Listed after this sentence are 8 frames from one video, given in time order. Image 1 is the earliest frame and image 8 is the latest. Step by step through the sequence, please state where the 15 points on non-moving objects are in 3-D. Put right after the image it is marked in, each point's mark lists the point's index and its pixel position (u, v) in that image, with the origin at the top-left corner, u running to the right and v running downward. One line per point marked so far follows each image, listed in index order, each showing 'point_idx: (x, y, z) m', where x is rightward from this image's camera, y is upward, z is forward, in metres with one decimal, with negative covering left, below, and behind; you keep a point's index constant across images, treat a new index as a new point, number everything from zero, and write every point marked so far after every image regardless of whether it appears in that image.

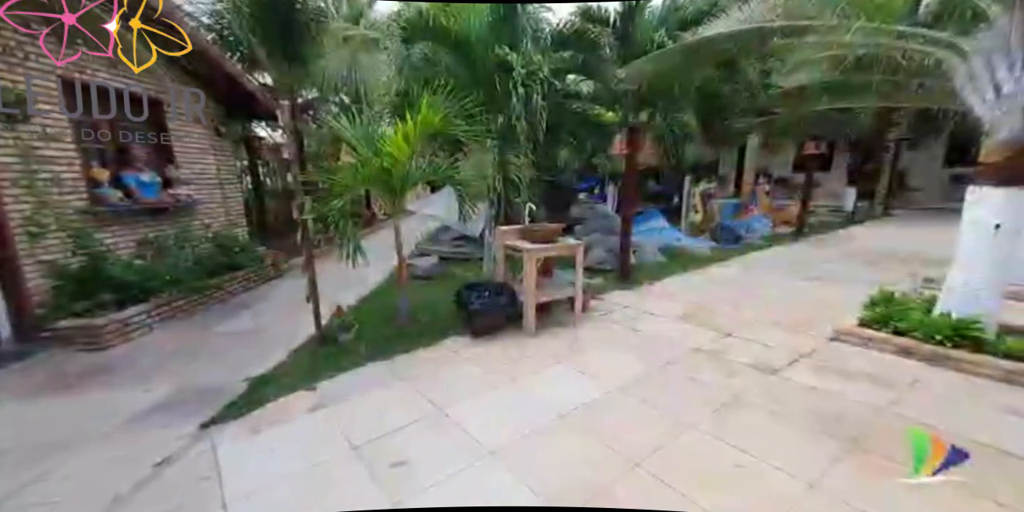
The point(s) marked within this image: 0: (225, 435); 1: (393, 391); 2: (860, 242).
0: (-1.1, -0.7, +1.7) m
1: (-0.5, -0.6, +2.1) m
2: (+5.9, +0.3, +7.8) m
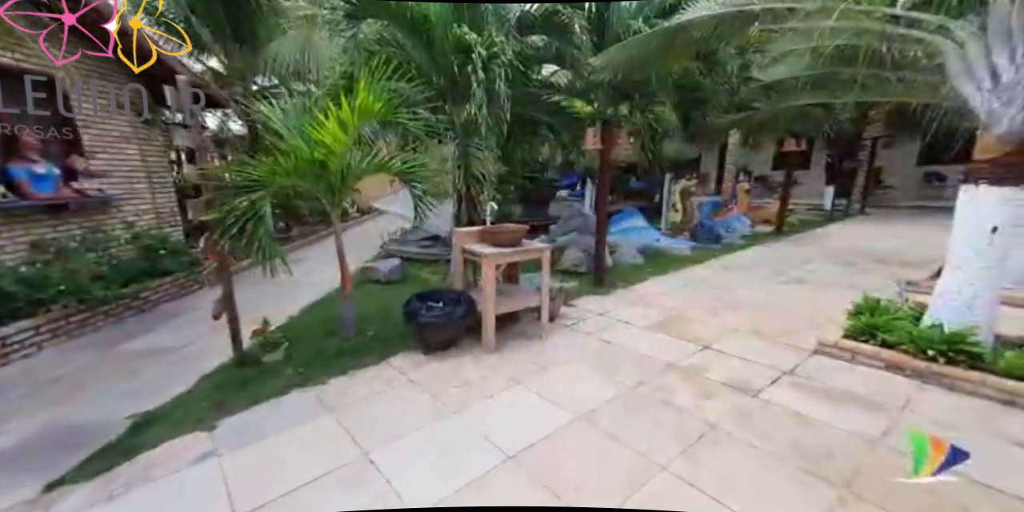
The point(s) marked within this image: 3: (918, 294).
0: (-1.3, -0.7, +1.4) m
1: (-0.8, -0.7, +1.8) m
2: (+5.5, +0.3, +7.7) m
3: (+3.8, -0.4, +4.3) m
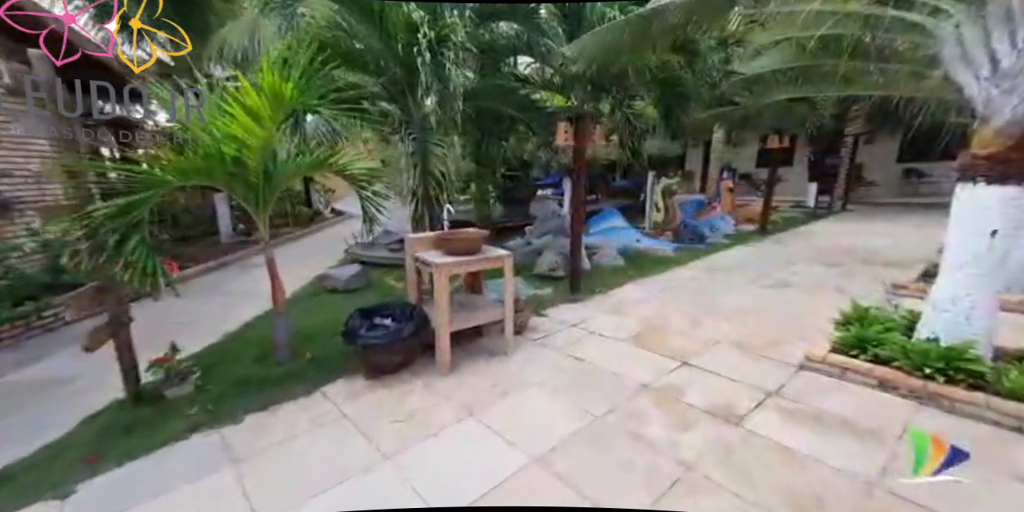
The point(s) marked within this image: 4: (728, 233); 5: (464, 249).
0: (-1.5, -0.8, +1.1) m
1: (-1.0, -0.7, +1.5) m
2: (+5.1, +0.3, +7.5) m
3: (+3.5, -0.4, +4.1) m
4: (+3.5, +0.4, +7.5) m
5: (-0.3, 0.0, +2.7) m
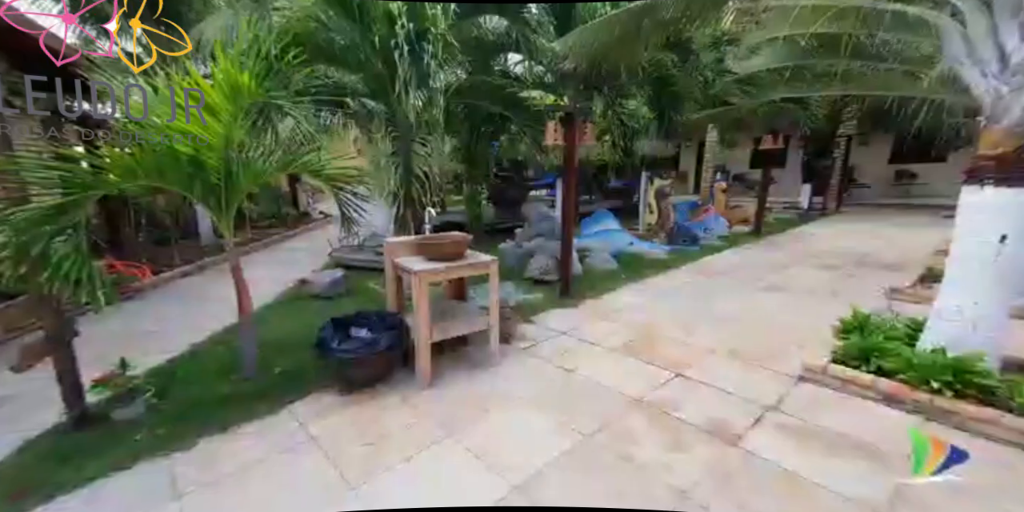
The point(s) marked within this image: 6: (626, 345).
0: (-1.6, -0.8, +0.9) m
1: (-1.0, -0.8, +1.3) m
2: (+5.0, +0.2, +7.4) m
3: (+3.4, -0.4, +4.0) m
4: (+3.4, +0.3, +7.4) m
5: (-0.4, 0.0, +2.5) m
6: (+0.8, -0.6, +3.2) m
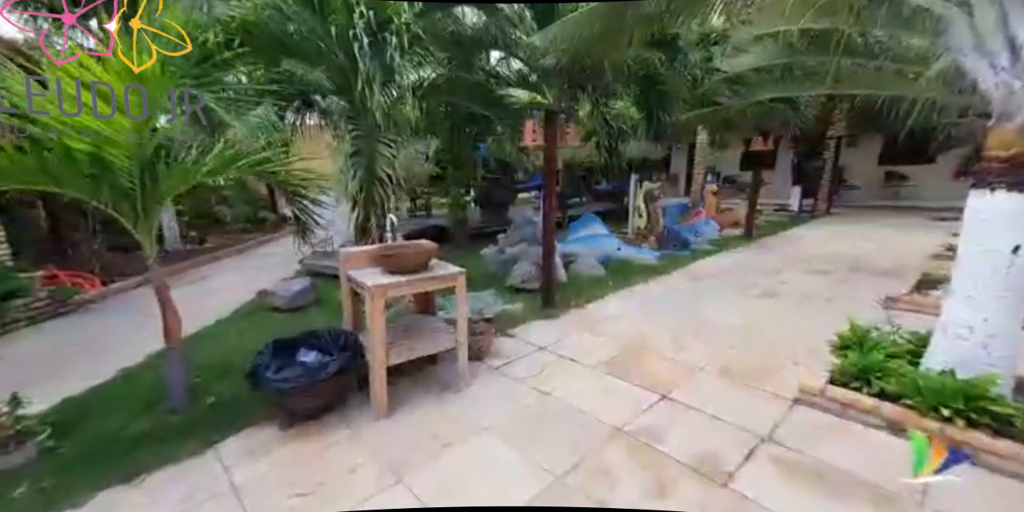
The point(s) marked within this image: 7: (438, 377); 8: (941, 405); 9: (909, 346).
0: (-1.7, -0.9, +0.6) m
1: (-1.2, -0.8, +1.0) m
2: (+4.7, +0.2, +7.3) m
3: (+3.2, -0.5, +3.8) m
4: (+3.2, +0.3, +7.2) m
5: (-0.5, 0.0, +2.3) m
6: (+0.6, -0.7, +2.9) m
7: (-0.4, -0.7, +2.5) m
8: (+1.8, -0.6, +2.0) m
9: (+2.2, -0.5, +2.5) m
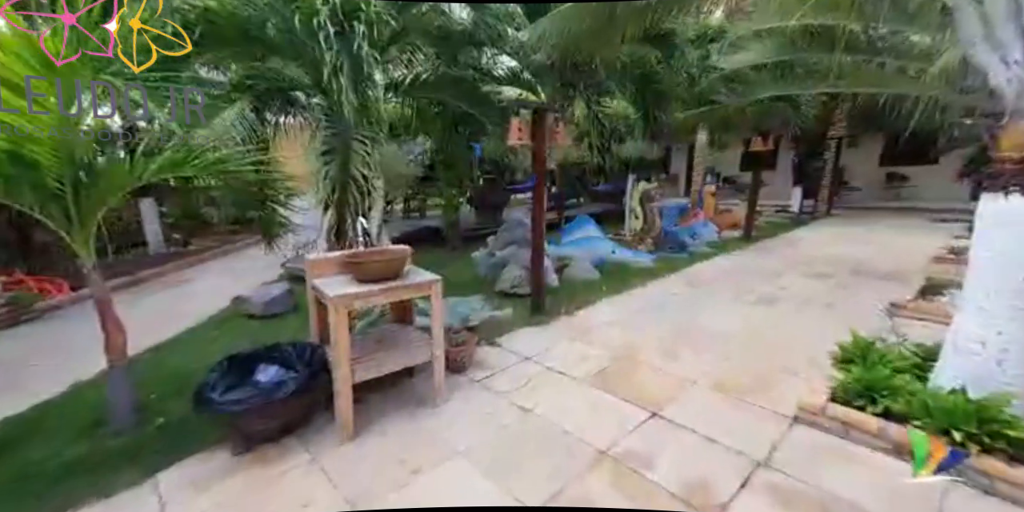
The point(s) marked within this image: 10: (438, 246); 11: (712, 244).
0: (-1.8, -0.9, +0.5) m
1: (-1.3, -0.9, +0.9) m
2: (+4.6, +0.1, +7.1) m
3: (+3.1, -0.5, +3.7) m
4: (+3.1, +0.2, +7.1) m
5: (-0.6, -0.1, +2.1) m
6: (+0.5, -0.7, +2.8) m
7: (-0.5, -0.7, +2.3) m
8: (+1.7, -0.7, +1.8) m
9: (+2.1, -0.5, +2.4) m
10: (-1.2, +0.2, +7.4) m
11: (+3.0, +0.2, +7.0) m
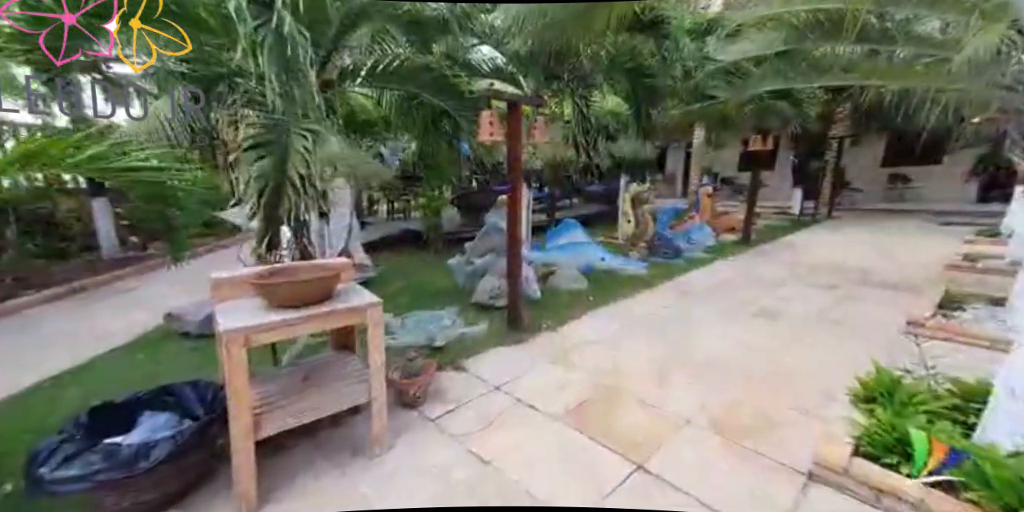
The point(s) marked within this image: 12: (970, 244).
0: (-2.0, -1.0, +0.1) m
1: (-1.5, -0.9, +0.5) m
2: (+4.4, 0.0, +6.7) m
3: (+3.0, -0.6, +3.3) m
4: (+2.9, +0.2, +6.7) m
5: (-0.8, -0.2, +1.7) m
6: (+0.3, -0.8, +2.4) m
7: (-0.7, -0.8, +1.9) m
8: (+1.6, -0.8, +1.4) m
9: (+1.9, -0.6, +2.0) m
10: (-1.4, +0.1, +7.0) m
11: (+2.8, +0.1, +6.6) m
12: (+6.2, +0.2, +6.2) m
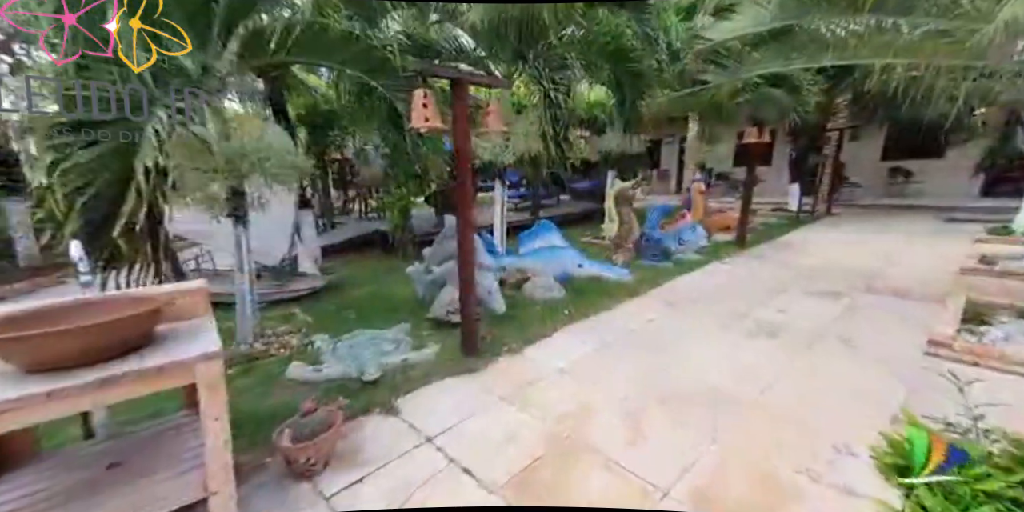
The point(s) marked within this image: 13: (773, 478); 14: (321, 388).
0: (-2.2, -1.1, -0.5) m
1: (-1.7, -1.0, -0.1) m
2: (+4.1, 0.0, +6.2) m
3: (+2.7, -0.6, +2.8) m
4: (+2.5, +0.1, +6.2) m
5: (-1.1, -0.2, +1.2) m
6: (+0.1, -0.9, +1.8) m
7: (-1.0, -0.9, +1.4) m
8: (+1.3, -0.8, +0.9) m
9: (+1.6, -0.7, +1.5) m
10: (-1.7, +0.1, +6.4) m
11: (+2.5, +0.1, +6.1) m
12: (+5.9, +0.2, +5.7) m
13: (+1.0, -0.8, +1.8) m
14: (-1.0, -0.7, +2.5) m
